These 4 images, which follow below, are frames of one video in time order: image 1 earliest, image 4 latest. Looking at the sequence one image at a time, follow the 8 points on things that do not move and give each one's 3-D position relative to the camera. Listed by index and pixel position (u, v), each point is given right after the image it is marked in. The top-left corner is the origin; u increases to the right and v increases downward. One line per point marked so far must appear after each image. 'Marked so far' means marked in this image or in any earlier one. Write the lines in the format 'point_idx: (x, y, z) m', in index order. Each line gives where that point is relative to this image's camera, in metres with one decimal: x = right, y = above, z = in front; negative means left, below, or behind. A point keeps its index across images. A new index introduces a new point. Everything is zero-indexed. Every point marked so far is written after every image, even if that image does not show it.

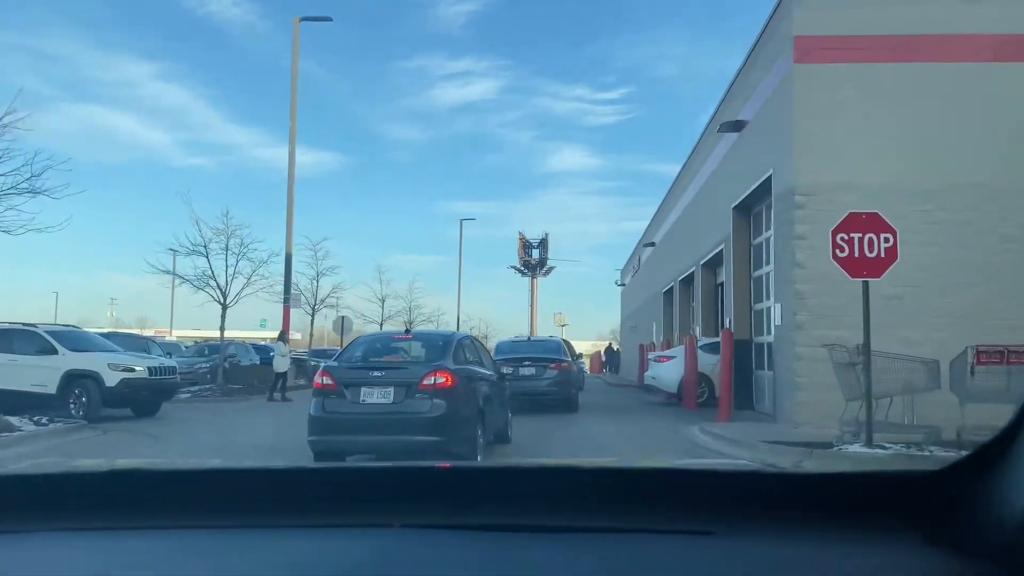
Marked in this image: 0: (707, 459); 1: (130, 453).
0: (+3.2, -2.4, +12.4) m
1: (-5.5, -2.5, +12.8) m
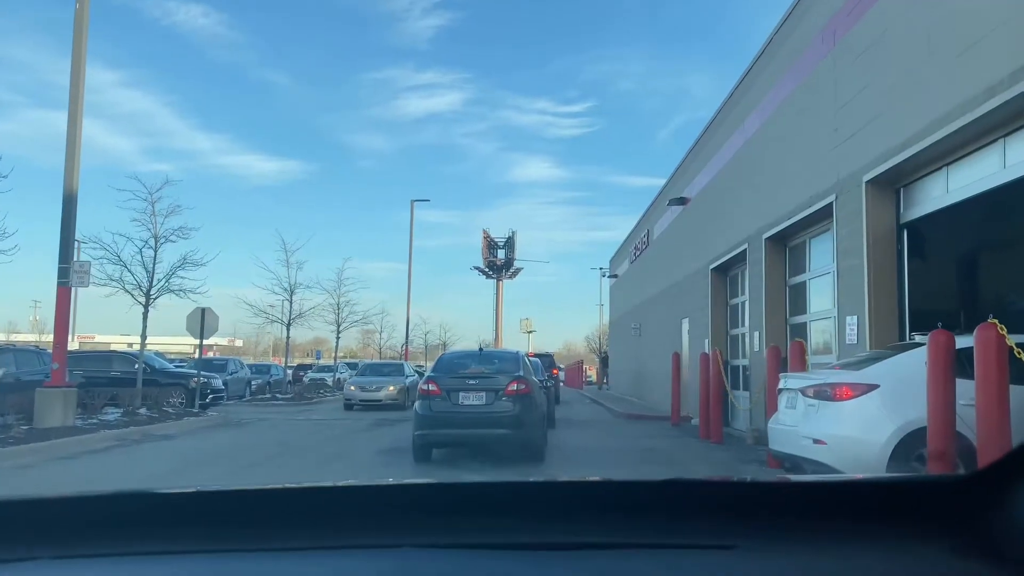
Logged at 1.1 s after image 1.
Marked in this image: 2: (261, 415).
0: (+2.8, -2.4, +11.5) m
1: (-6.0, -2.4, +11.6) m
2: (-6.0, -3.0, +19.7) m
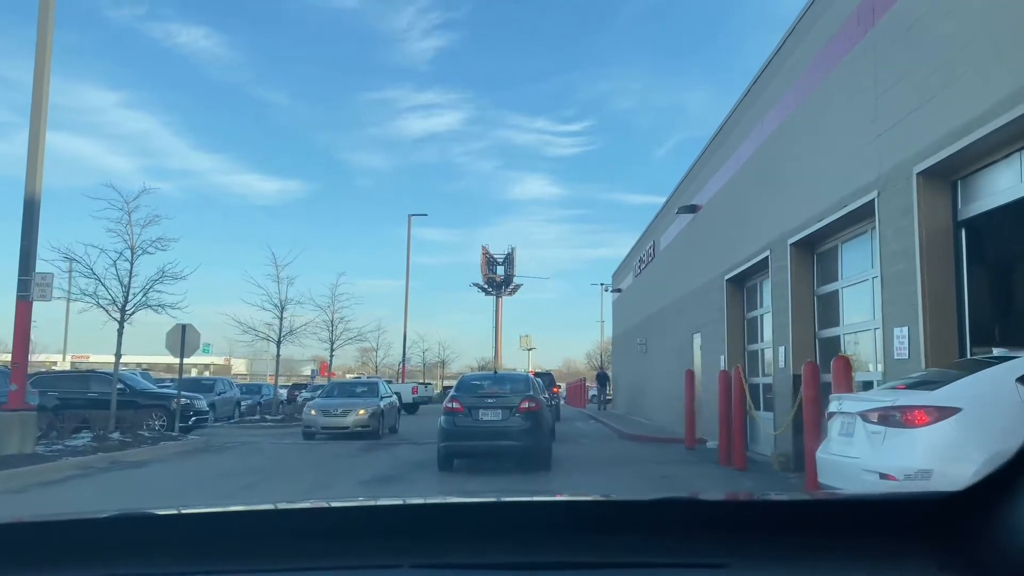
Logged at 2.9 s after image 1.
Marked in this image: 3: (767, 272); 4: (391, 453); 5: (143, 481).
0: (+2.8, -2.5, +10.4) m
1: (-6.0, -2.6, +10.5) m
2: (-6.0, -3.4, +18.5) m
3: (+4.4, +0.2, +14.3) m
4: (-2.2, -3.0, +15.1) m
5: (-5.3, -2.7, +11.8) m
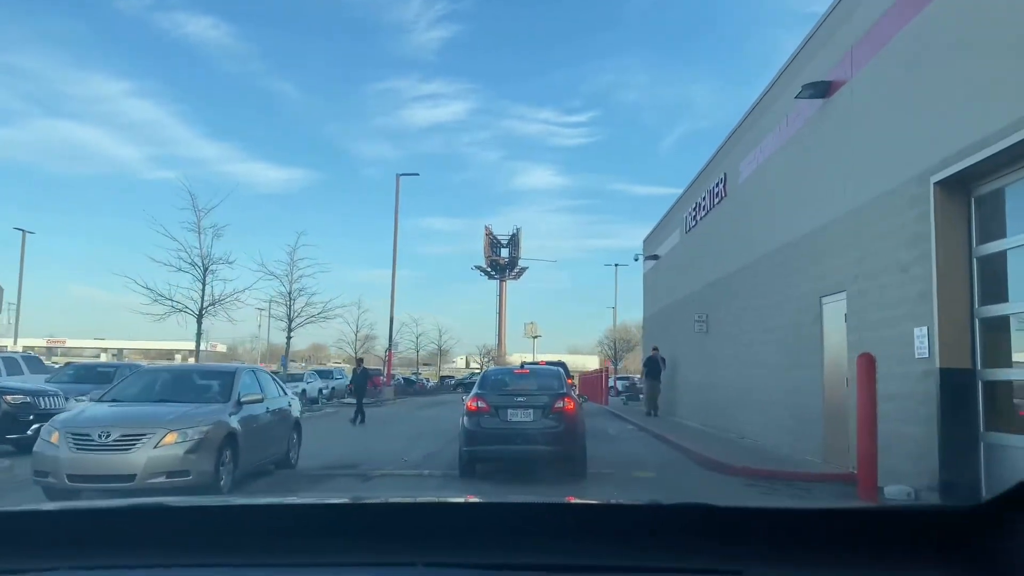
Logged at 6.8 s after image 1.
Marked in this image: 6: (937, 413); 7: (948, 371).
0: (+2.9, -1.7, +3.7) m
1: (-5.8, -1.8, +3.8) m
2: (-5.9, -2.4, +11.9) m
3: (+4.6, +1.1, +7.6) m
4: (-2.1, -2.2, +8.4) m
5: (-5.1, -1.9, +5.1) m
6: (+4.1, -1.2, +8.1) m
7: (+4.2, -0.8, +8.1) m
